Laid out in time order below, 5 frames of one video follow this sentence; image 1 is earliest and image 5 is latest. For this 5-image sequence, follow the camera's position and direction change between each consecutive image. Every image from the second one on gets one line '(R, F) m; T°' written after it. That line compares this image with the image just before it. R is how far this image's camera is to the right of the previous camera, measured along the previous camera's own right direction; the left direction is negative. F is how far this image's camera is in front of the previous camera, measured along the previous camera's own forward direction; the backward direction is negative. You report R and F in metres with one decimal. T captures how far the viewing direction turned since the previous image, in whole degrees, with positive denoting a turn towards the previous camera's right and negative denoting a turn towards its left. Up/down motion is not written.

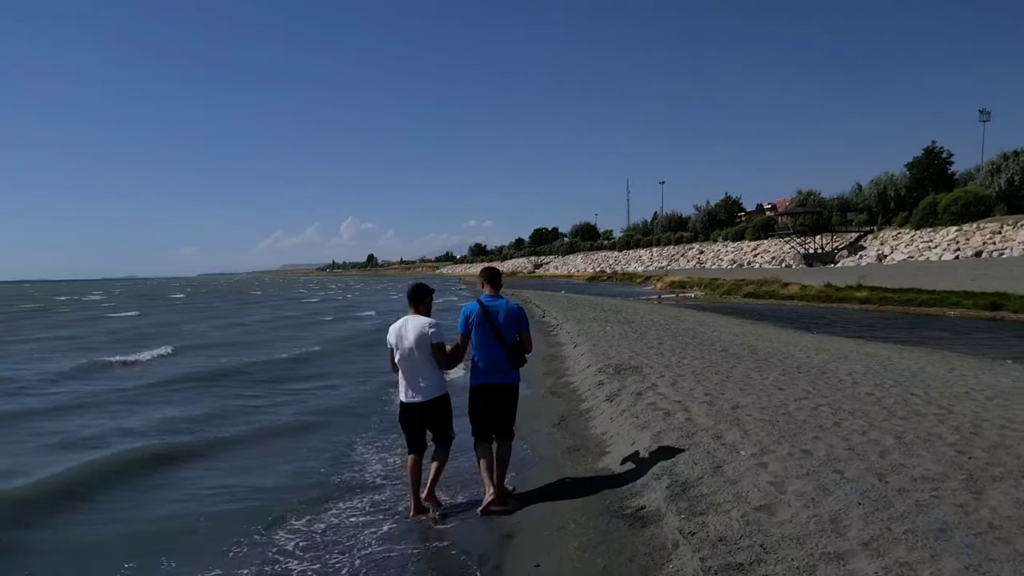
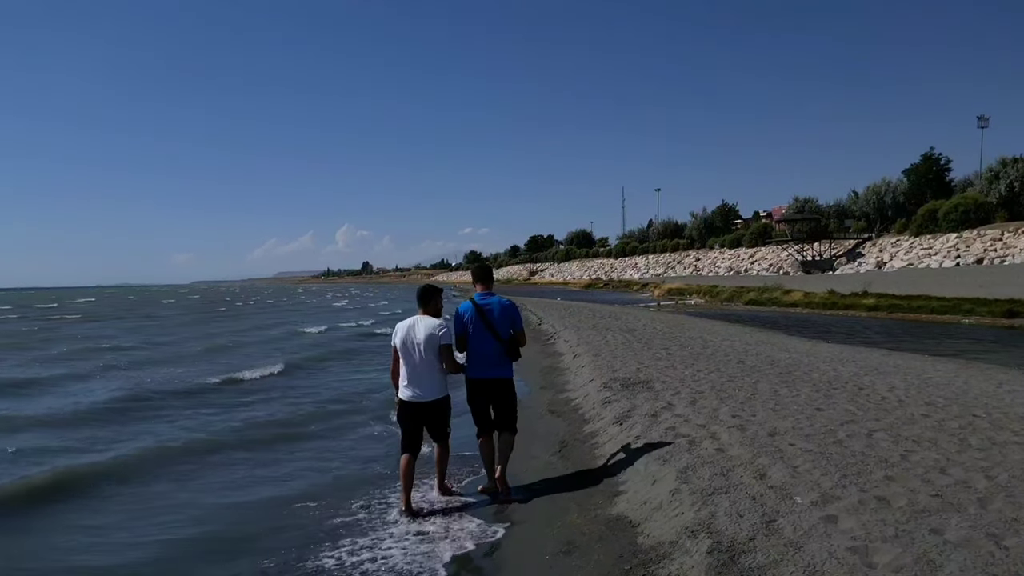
(0.0, +1.3) m; 0°
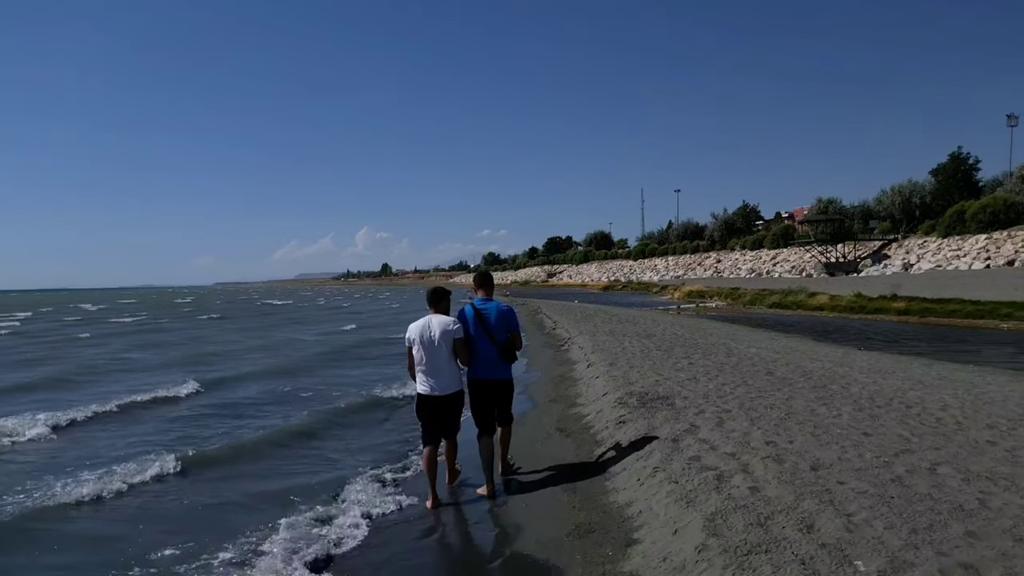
(+0.2, +0.9) m; -2°
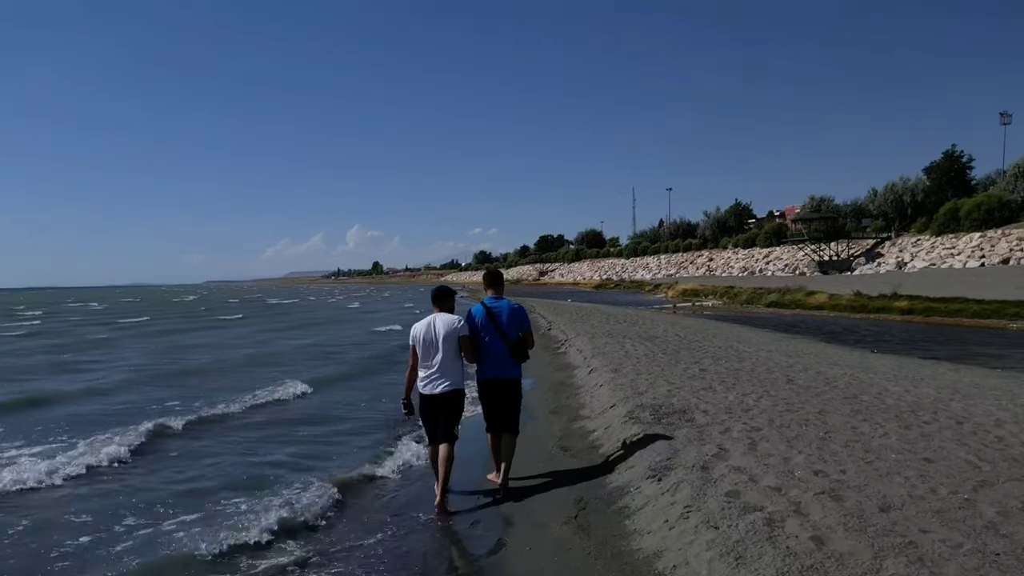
(-0.1, +1.0) m; +1°
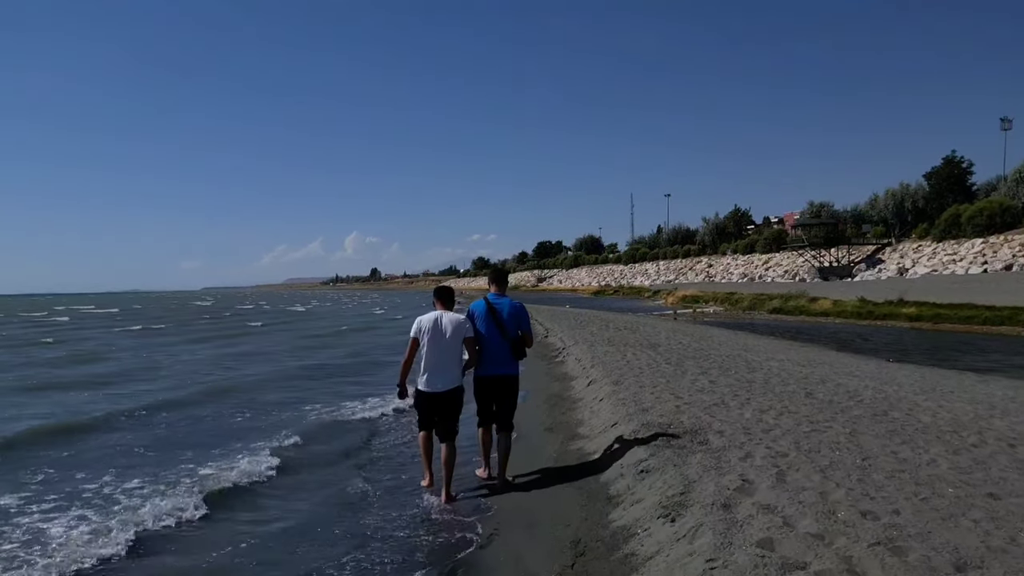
(+0.1, +0.9) m; 0°
